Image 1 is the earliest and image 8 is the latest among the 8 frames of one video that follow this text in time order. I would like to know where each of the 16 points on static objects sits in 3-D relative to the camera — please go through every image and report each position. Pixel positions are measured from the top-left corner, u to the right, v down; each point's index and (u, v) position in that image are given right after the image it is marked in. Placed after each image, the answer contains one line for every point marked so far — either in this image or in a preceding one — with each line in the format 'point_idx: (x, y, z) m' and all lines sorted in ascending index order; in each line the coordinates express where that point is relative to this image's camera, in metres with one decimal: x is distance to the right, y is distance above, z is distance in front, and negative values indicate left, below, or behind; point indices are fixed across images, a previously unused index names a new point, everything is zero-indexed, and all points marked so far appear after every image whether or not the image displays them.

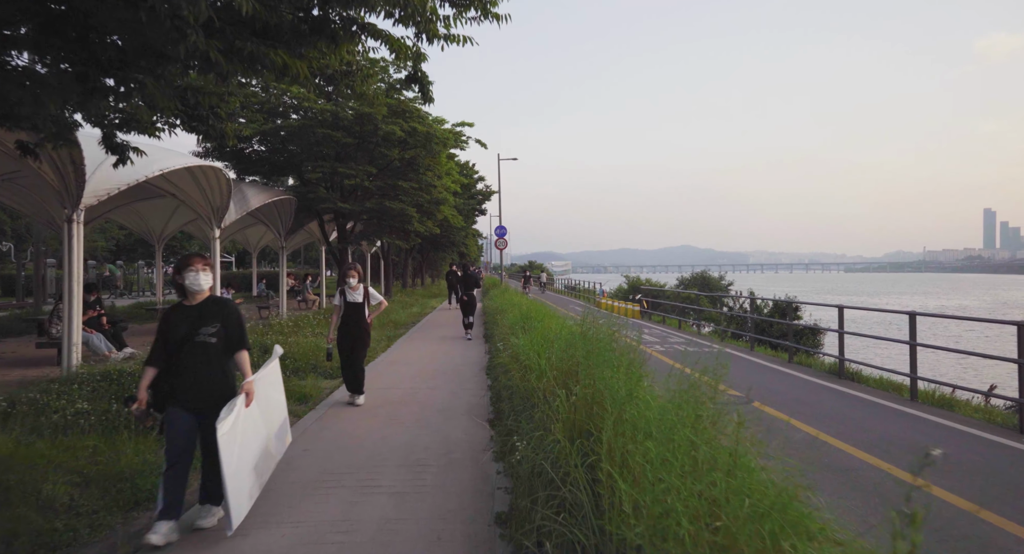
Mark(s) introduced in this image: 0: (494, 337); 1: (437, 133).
0: (-0.3, -1.2, +11.4) m
1: (-2.3, +4.4, +17.5) m
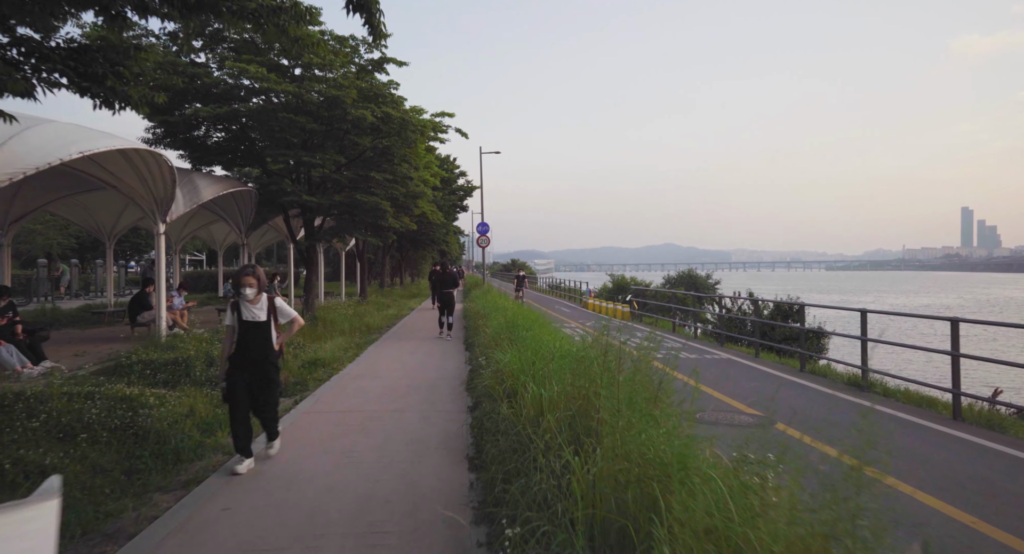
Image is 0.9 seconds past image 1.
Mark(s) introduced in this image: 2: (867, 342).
0: (-0.6, -1.3, +10.1) m
1: (-2.8, +4.4, +16.0) m
2: (+5.9, -1.1, +9.6) m
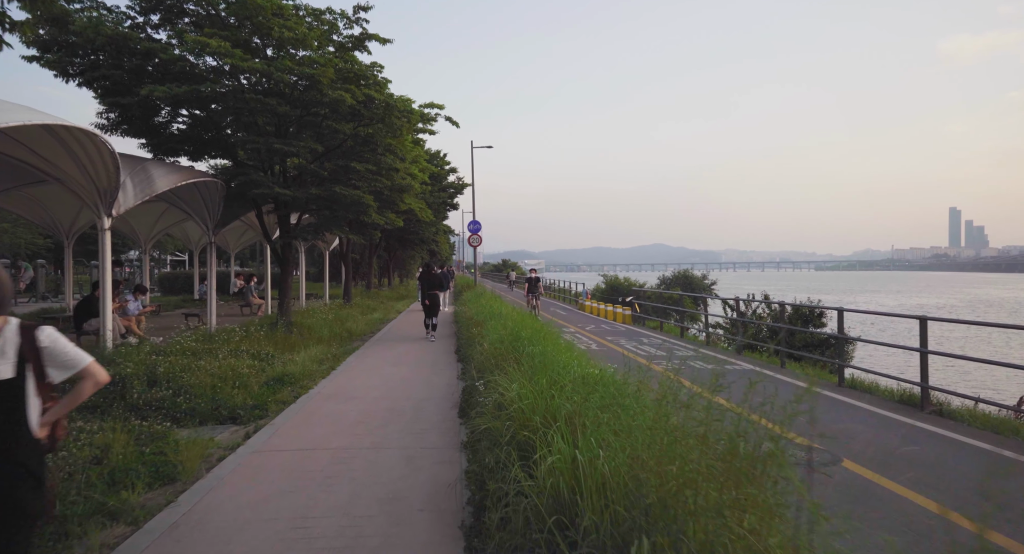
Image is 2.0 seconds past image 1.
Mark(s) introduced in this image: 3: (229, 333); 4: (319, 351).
0: (-0.6, -1.3, +8.6) m
1: (-2.9, +4.3, +14.5) m
2: (+5.9, -1.1, +8.2) m
3: (-6.1, -1.2, +12.5) m
4: (-4.0, -1.5, +12.0) m
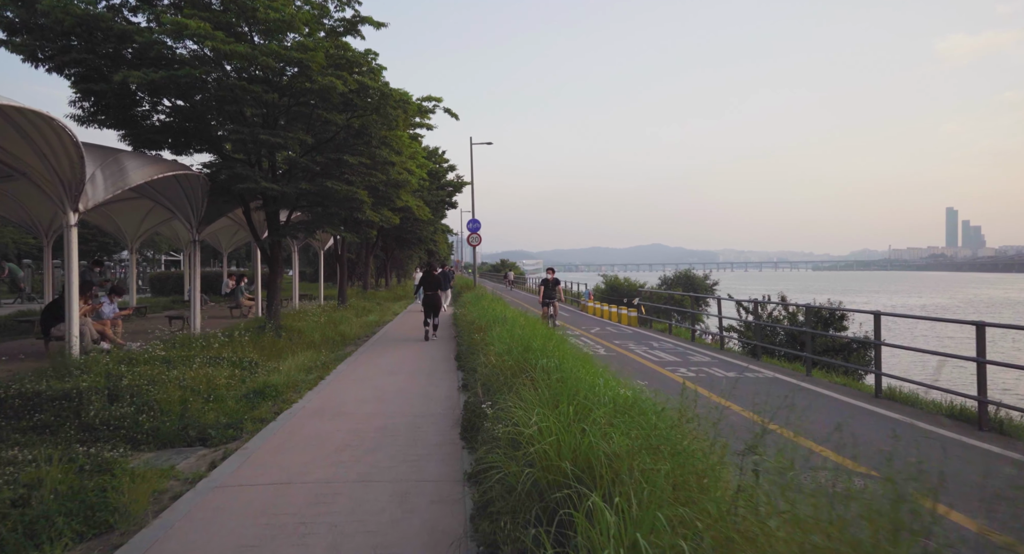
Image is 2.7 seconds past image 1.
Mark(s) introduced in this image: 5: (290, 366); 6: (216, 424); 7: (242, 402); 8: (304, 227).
0: (-0.5, -1.3, +7.7) m
1: (-2.8, +4.3, +13.6) m
2: (+6.0, -1.1, +7.3) m
3: (-6.0, -1.2, +11.5) m
4: (-3.9, -1.5, +11.1) m
5: (-3.8, -1.5, +10.0) m
6: (-3.4, -1.7, +6.6) m
7: (-3.5, -1.6, +7.5) m
8: (-5.3, +1.3, +14.8) m
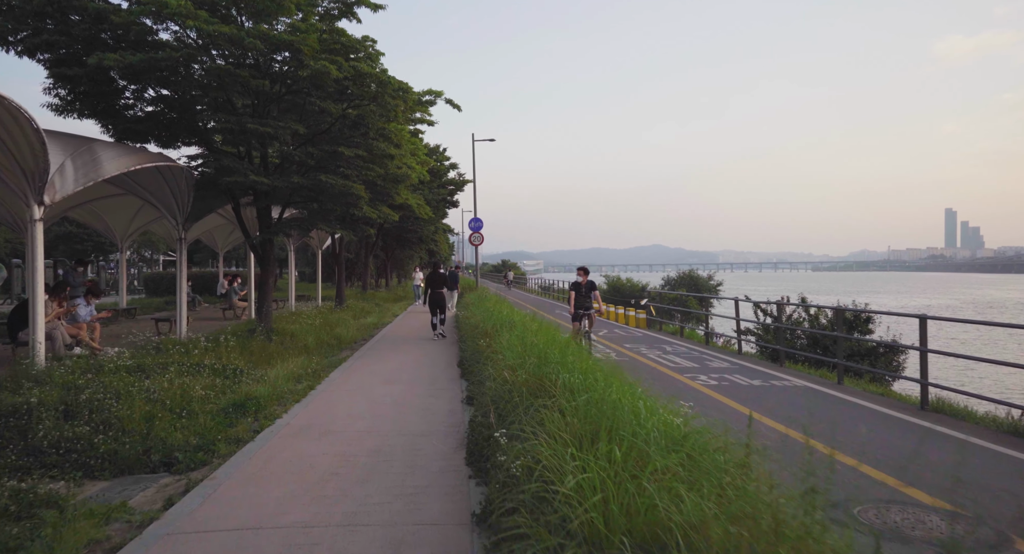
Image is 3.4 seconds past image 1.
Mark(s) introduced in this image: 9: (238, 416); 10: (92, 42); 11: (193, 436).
0: (-0.4, -1.3, +6.8) m
1: (-2.6, +4.3, +12.7) m
2: (+6.1, -1.1, +6.5) m
3: (-5.9, -1.2, +10.7) m
4: (-3.8, -1.6, +10.3) m
5: (-3.7, -1.5, +9.2) m
6: (-3.2, -1.7, +5.8) m
7: (-3.4, -1.6, +6.7) m
8: (-5.2, +1.3, +14.0) m
9: (-3.2, -1.6, +6.9) m
10: (-7.9, +4.4, +10.9) m
11: (-3.3, -1.6, +6.1) m
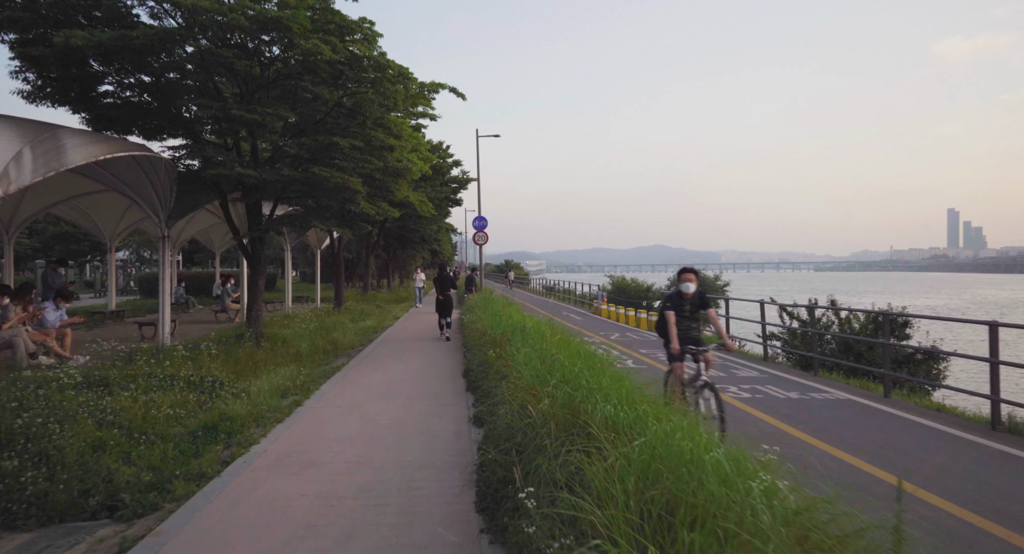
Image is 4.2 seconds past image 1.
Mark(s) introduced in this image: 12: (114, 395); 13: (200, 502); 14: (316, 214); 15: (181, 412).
0: (-0.2, -1.3, +5.8) m
1: (-2.5, +4.3, +11.7) m
2: (+6.3, -1.1, +5.4) m
3: (-5.7, -1.2, +9.7) m
4: (-3.6, -1.6, +9.3) m
5: (-3.5, -1.5, +8.2) m
6: (-3.1, -1.7, +4.8) m
7: (-3.2, -1.6, +5.7) m
8: (-5.0, +1.2, +13.0) m
9: (-3.1, -1.7, +5.9) m
10: (-7.7, +4.4, +9.9) m
11: (-3.2, -1.7, +5.1) m
12: (-4.7, -1.4, +6.9) m
13: (-2.5, -1.7, +4.6) m
14: (-4.5, +1.4, +13.2) m
15: (-3.8, -1.6, +6.7) m
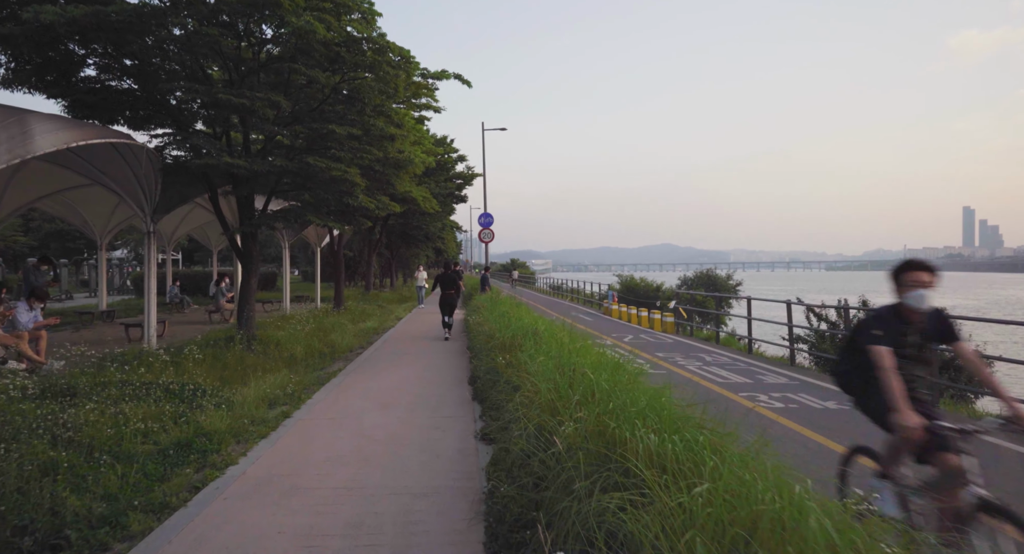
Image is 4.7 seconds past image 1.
0: (-0.1, -1.3, +5.0) m
1: (-2.3, +4.3, +10.9) m
2: (+6.4, -1.1, +4.6) m
3: (-5.5, -1.2, +8.9) m
4: (-3.4, -1.5, +8.5) m
5: (-3.4, -1.5, +7.4) m
6: (-3.0, -1.7, +4.0) m
7: (-3.1, -1.6, +4.9) m
8: (-4.8, +1.3, +12.2) m
9: (-2.9, -1.6, +5.1) m
10: (-7.5, +4.4, +9.1) m
11: (-3.1, -1.6, +4.3) m
12: (-4.6, -1.4, +6.1) m
13: (-2.4, -1.7, +3.8) m
14: (-4.3, +1.5, +12.4) m
15: (-3.7, -1.5, +5.9) m
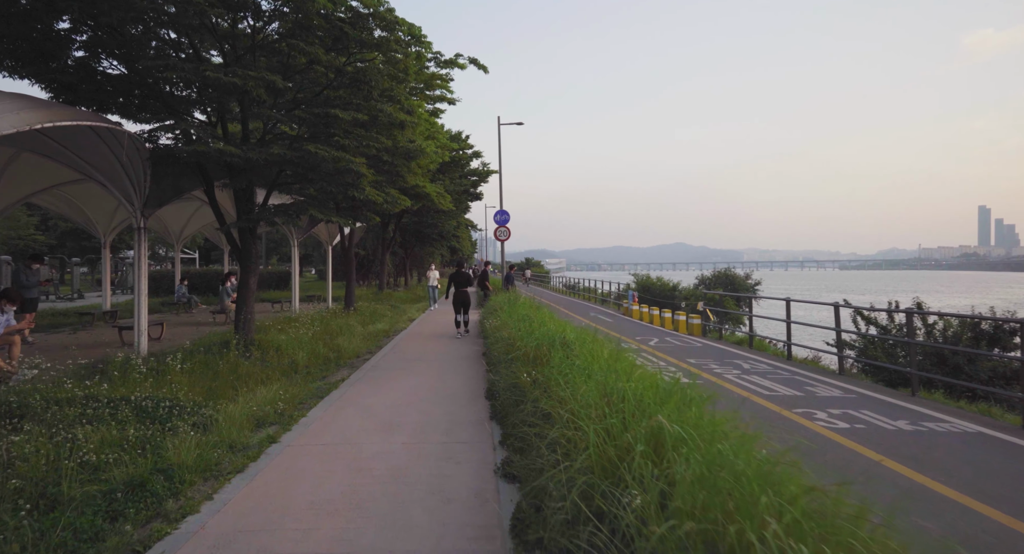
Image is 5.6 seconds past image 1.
0: (+0.1, -1.3, +3.9) m
1: (-1.9, +4.3, +9.9) m
2: (+6.6, -1.1, +3.3) m
3: (-5.2, -1.2, +8.0) m
4: (-3.1, -1.5, +7.5) m
5: (-3.1, -1.5, +6.4) m
6: (-2.8, -1.7, +3.0) m
7: (-2.9, -1.6, +3.9) m
8: (-4.4, +1.3, +11.2) m
9: (-2.7, -1.6, +4.1) m
10: (-7.2, +4.4, +8.2) m
11: (-2.9, -1.7, +3.3) m
12: (-4.3, -1.4, +5.1) m
13: (-2.2, -1.7, +2.8) m
14: (-3.9, +1.5, +11.5) m
15: (-3.4, -1.5, +4.9) m
